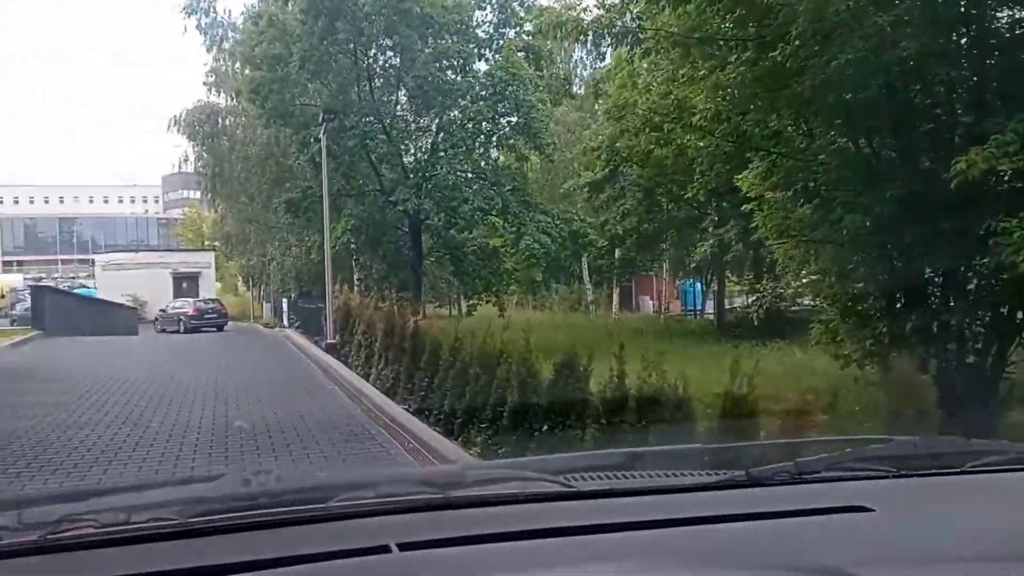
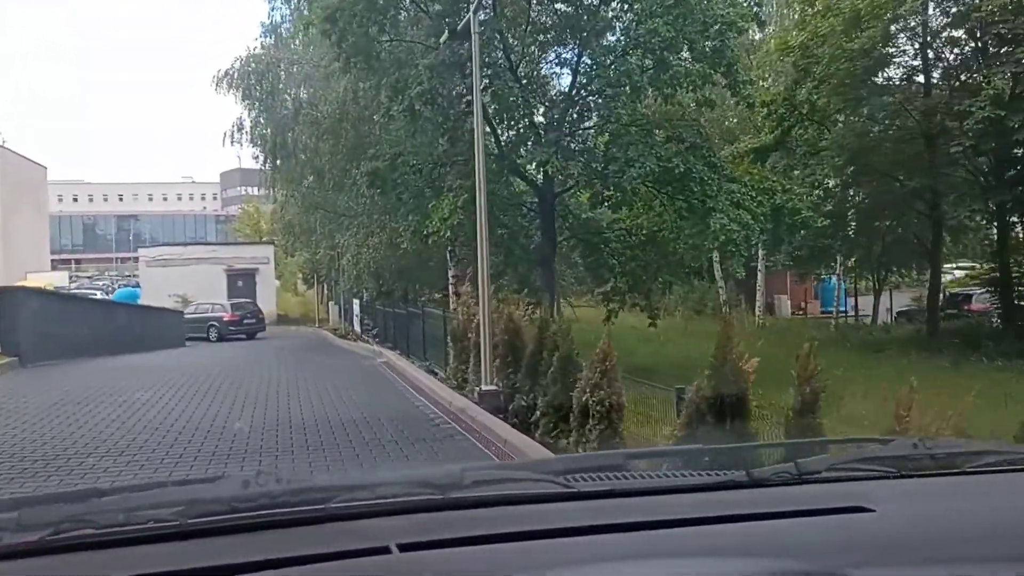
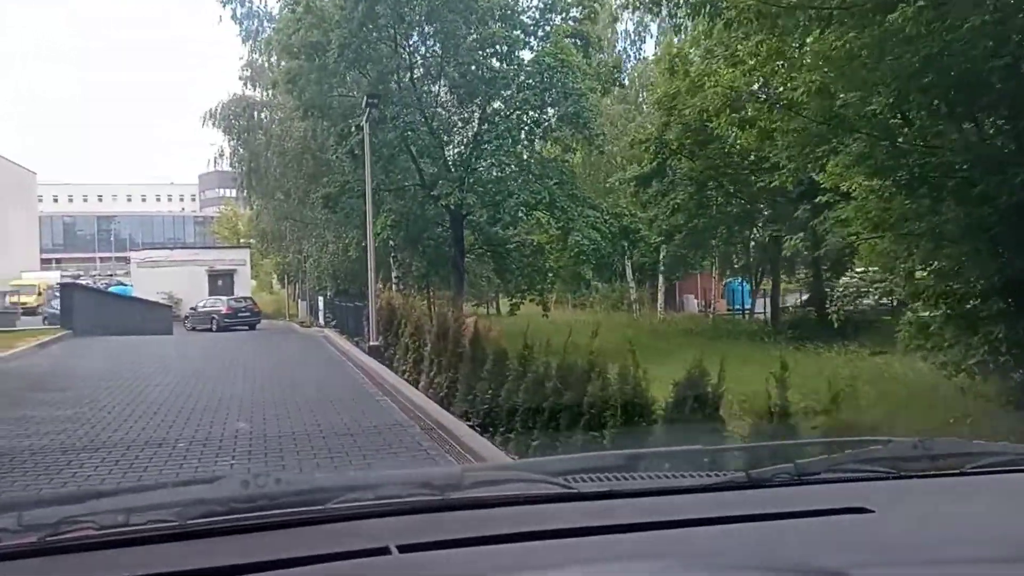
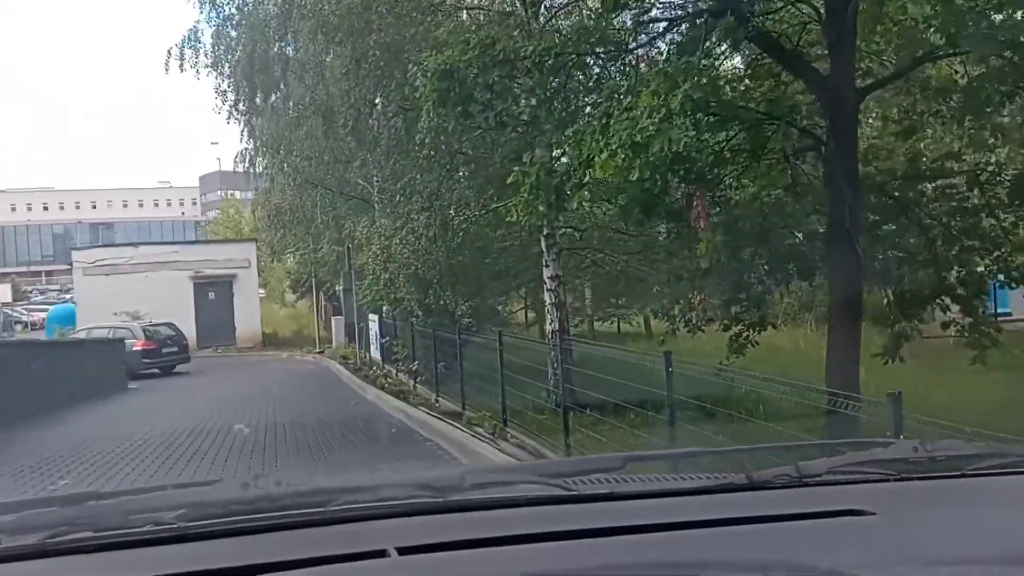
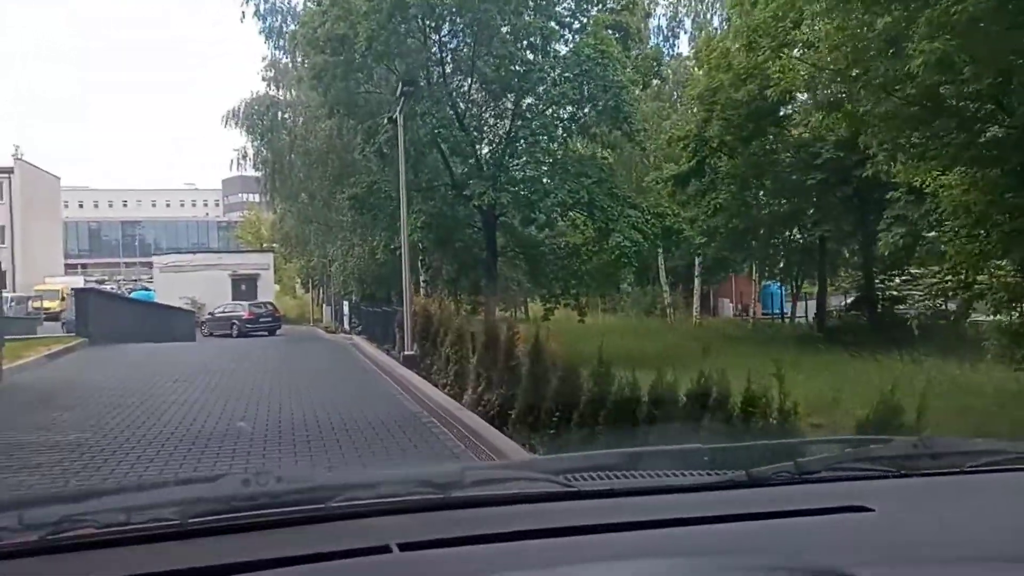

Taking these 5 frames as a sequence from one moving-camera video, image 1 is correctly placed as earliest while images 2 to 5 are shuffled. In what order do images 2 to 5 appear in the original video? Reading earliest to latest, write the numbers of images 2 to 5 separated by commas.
3, 5, 2, 4
